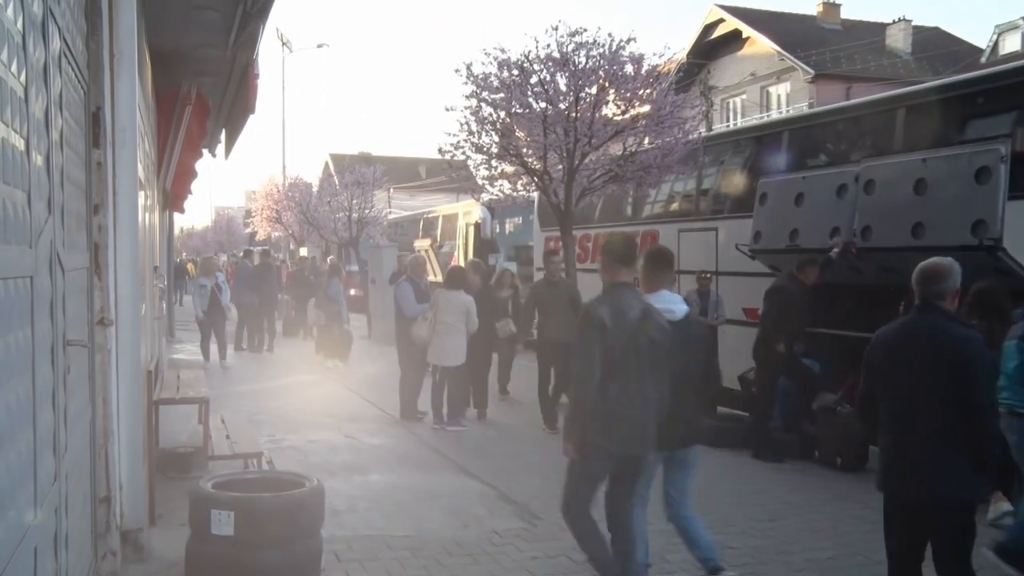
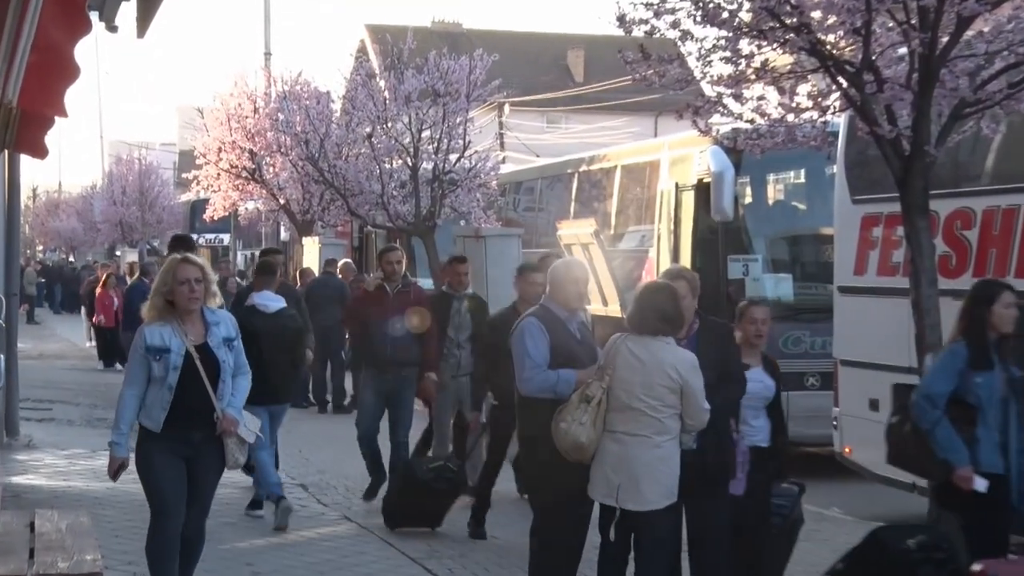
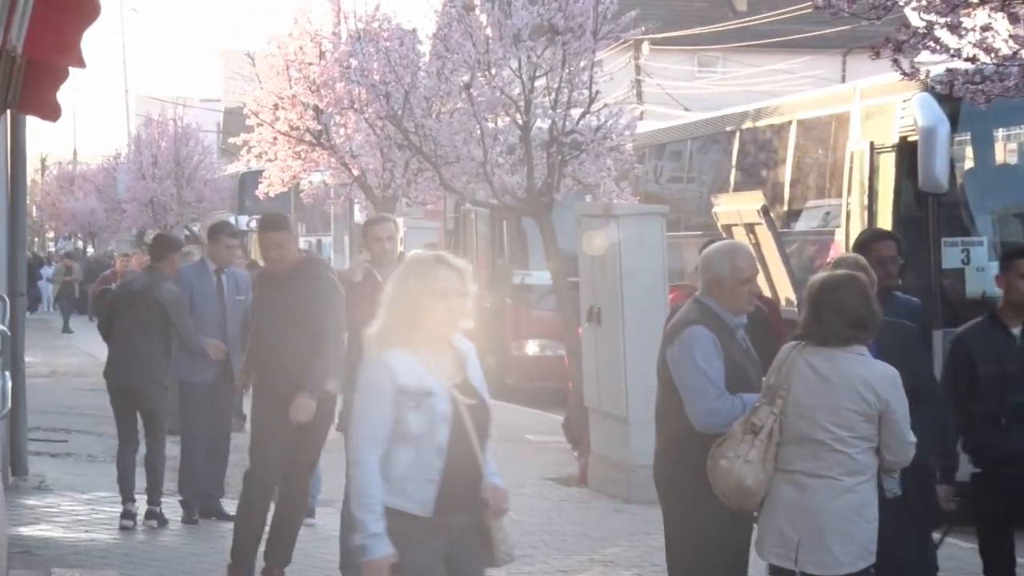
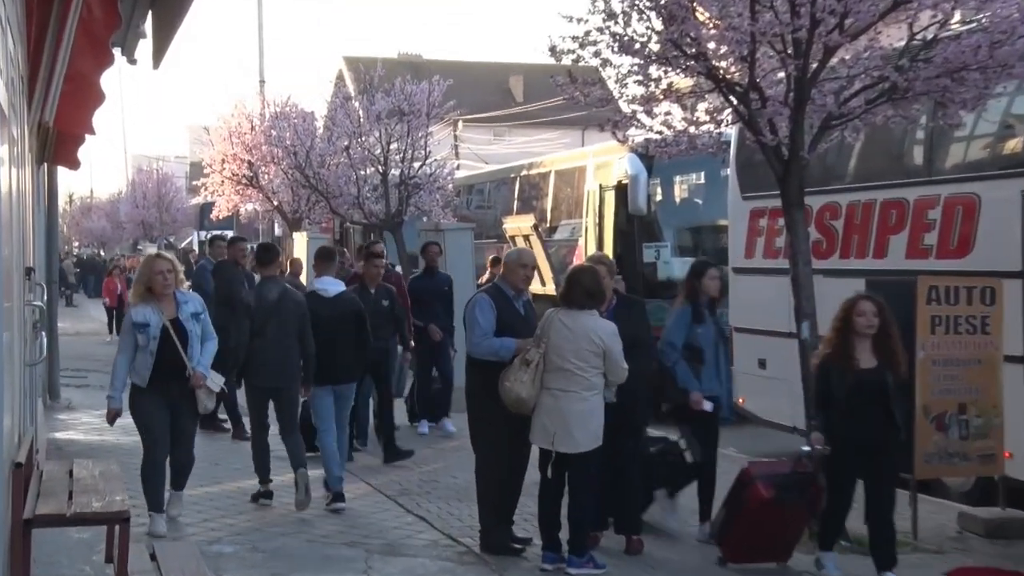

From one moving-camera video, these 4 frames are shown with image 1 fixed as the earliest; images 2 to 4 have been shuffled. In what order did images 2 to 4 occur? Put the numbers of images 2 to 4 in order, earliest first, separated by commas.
4, 2, 3
